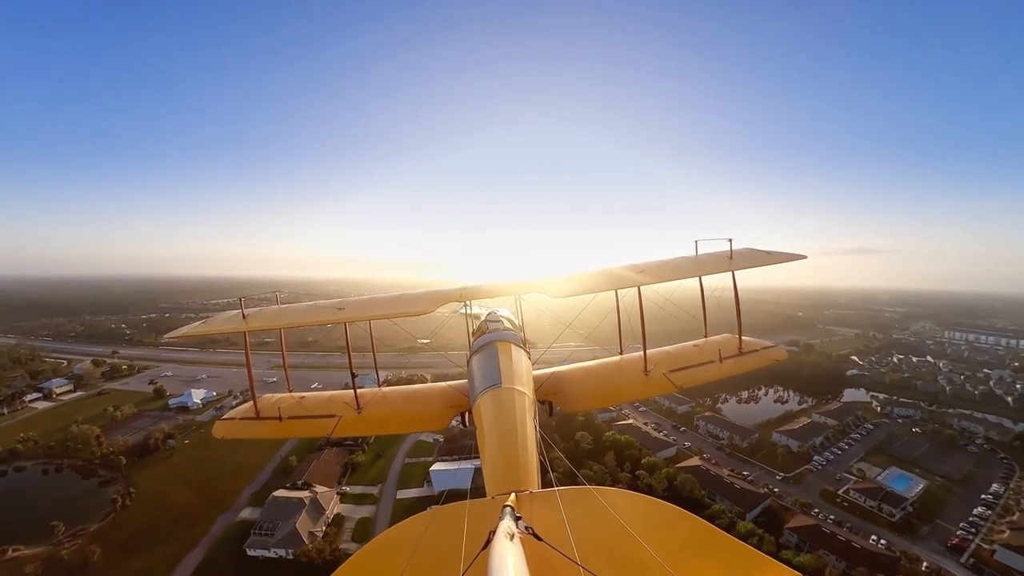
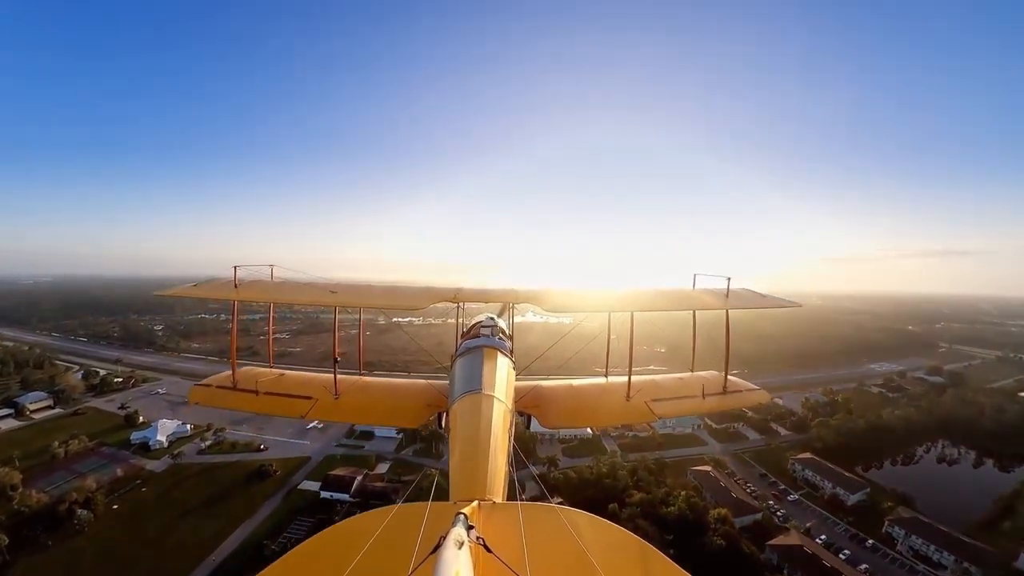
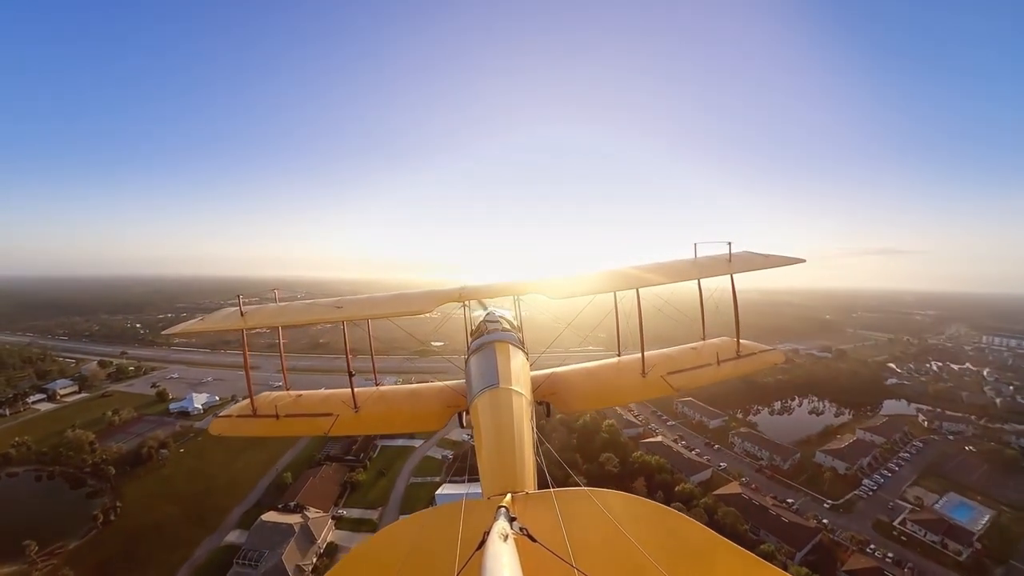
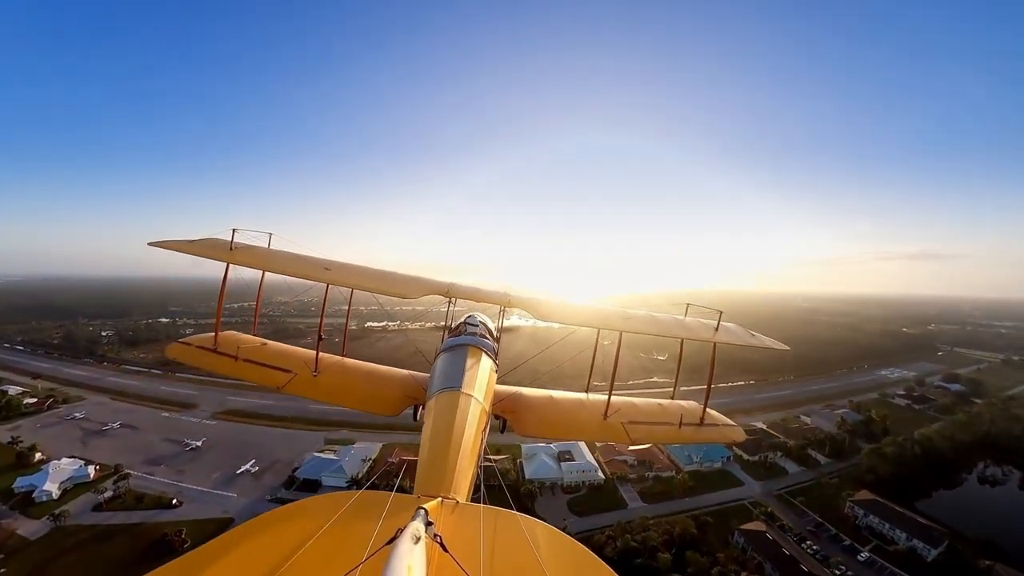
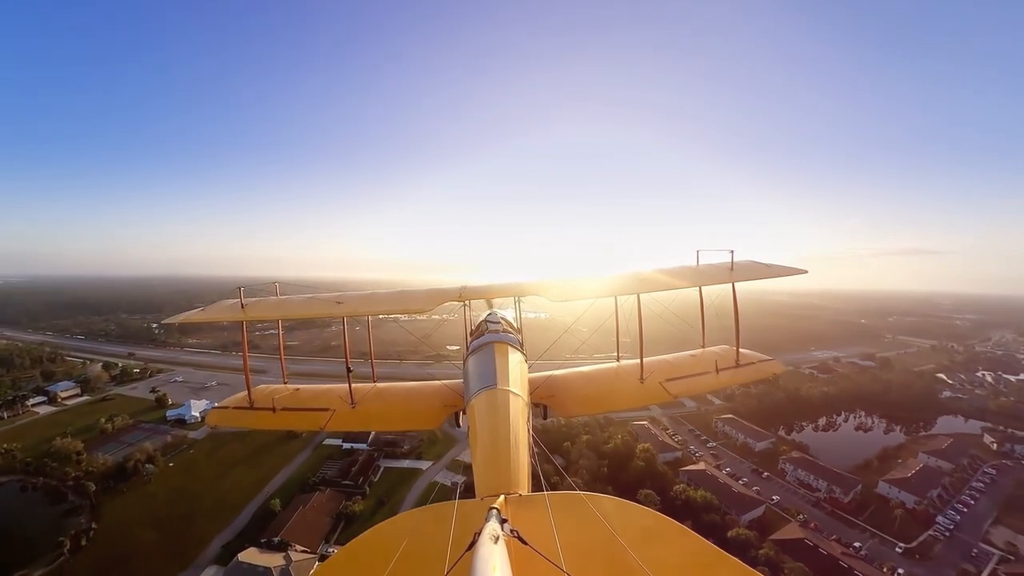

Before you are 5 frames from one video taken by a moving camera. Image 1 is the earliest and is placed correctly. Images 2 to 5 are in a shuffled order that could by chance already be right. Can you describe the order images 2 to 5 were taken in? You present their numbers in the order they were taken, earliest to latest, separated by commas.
3, 5, 2, 4
